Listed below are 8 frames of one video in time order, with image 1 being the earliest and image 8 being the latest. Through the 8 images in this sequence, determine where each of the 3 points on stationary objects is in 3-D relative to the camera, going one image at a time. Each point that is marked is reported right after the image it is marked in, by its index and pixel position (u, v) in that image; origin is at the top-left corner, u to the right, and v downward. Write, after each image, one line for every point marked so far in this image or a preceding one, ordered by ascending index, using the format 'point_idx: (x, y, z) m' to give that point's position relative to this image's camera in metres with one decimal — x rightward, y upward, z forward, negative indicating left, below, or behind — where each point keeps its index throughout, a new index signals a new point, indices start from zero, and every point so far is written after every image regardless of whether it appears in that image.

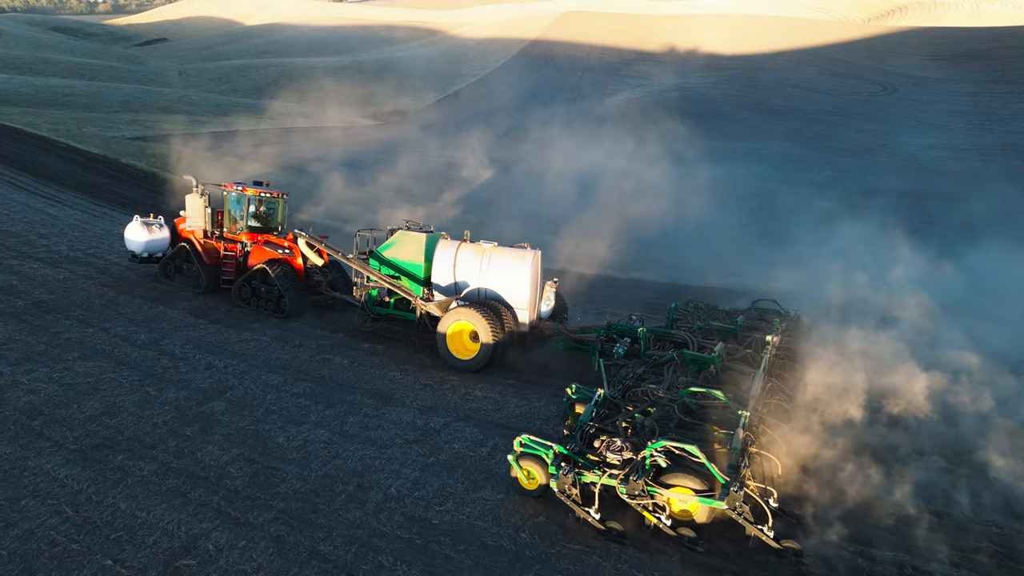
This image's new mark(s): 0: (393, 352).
0: (-1.2, -0.7, +9.7) m
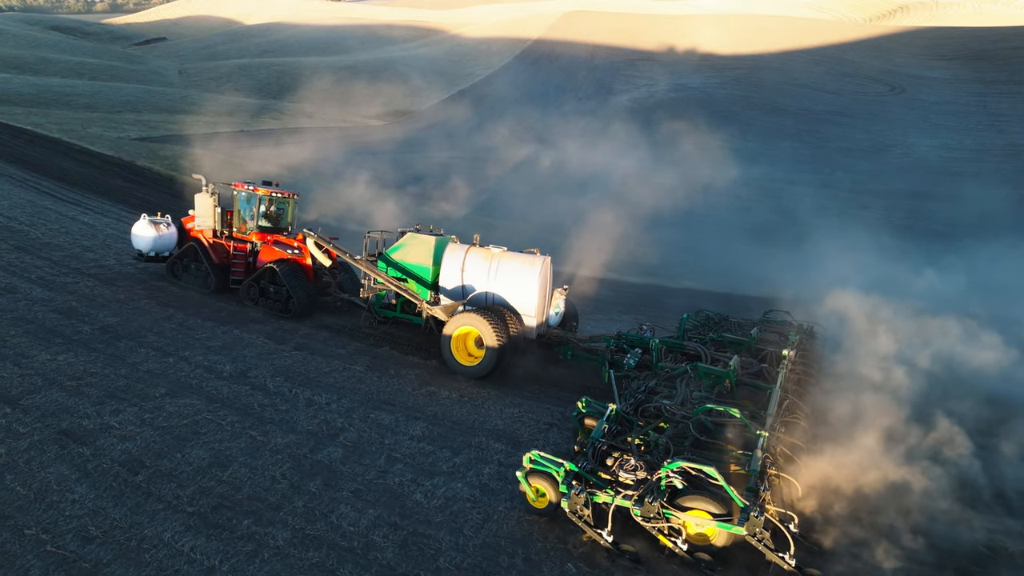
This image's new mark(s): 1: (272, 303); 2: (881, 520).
0: (-1.1, -0.8, +9.4) m
1: (-2.9, -0.2, +10.8) m
2: (+2.8, -1.8, +6.4) m
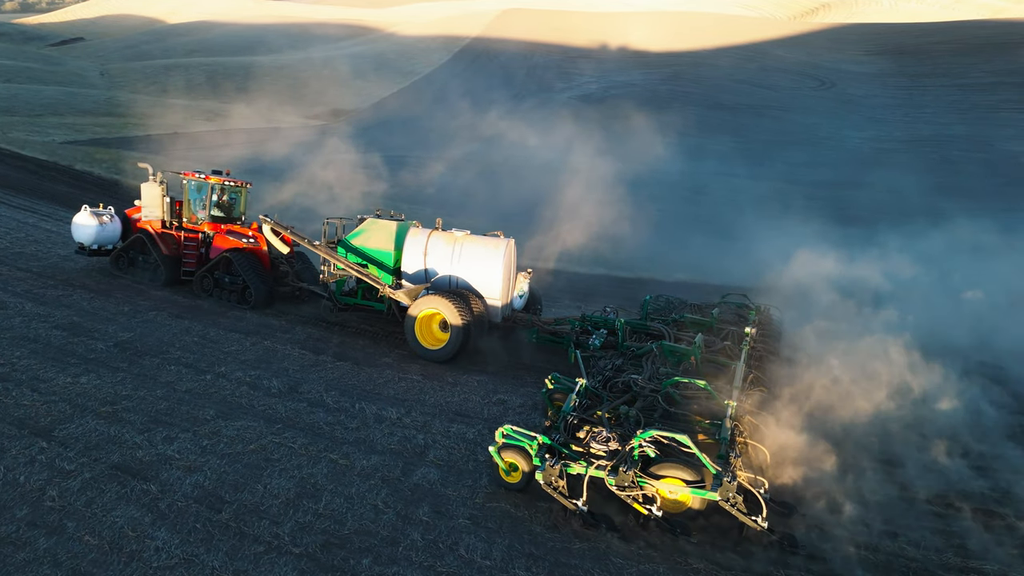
0: (-1.5, -0.7, +9.4) m
1: (-3.4, -0.1, +10.6) m
2: (+2.7, -1.5, +6.6) m
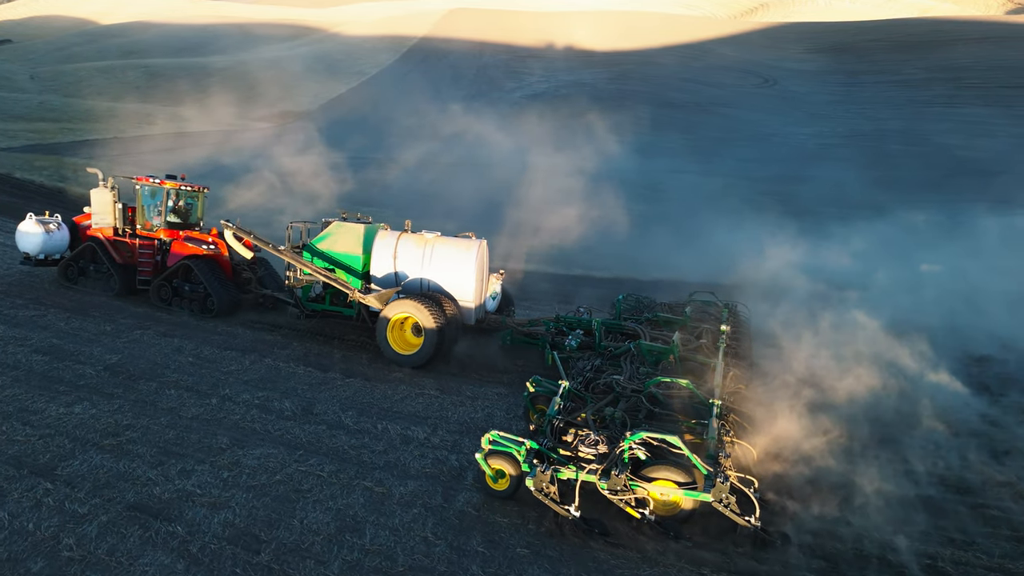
0: (-1.8, -0.7, +9.1) m
1: (-3.8, -0.2, +10.2) m
2: (+2.6, -1.5, +6.6) m
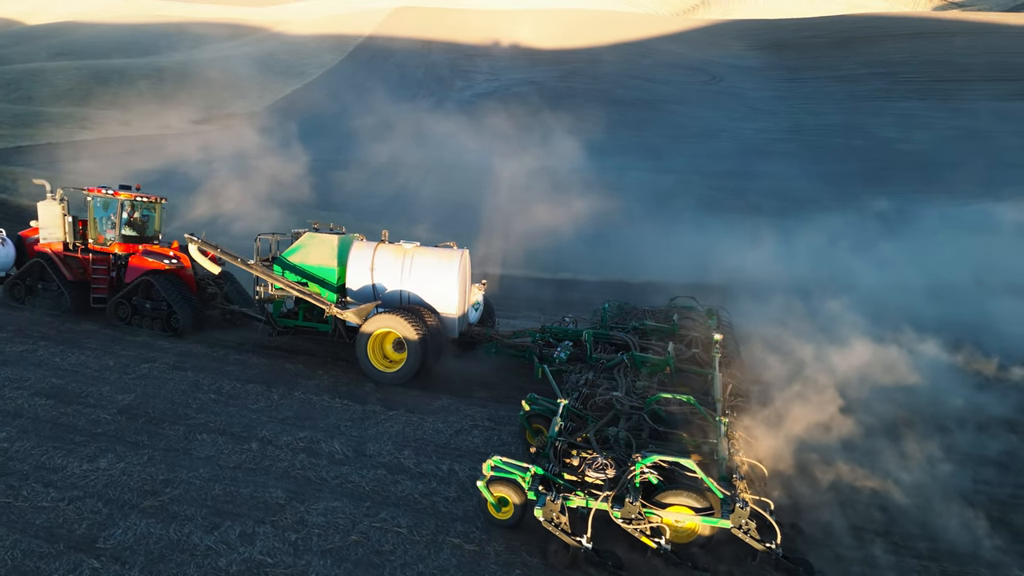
0: (-1.9, -0.9, +8.6) m
1: (-4.0, -0.4, +9.6) m
2: (+2.6, -1.5, +6.4) m
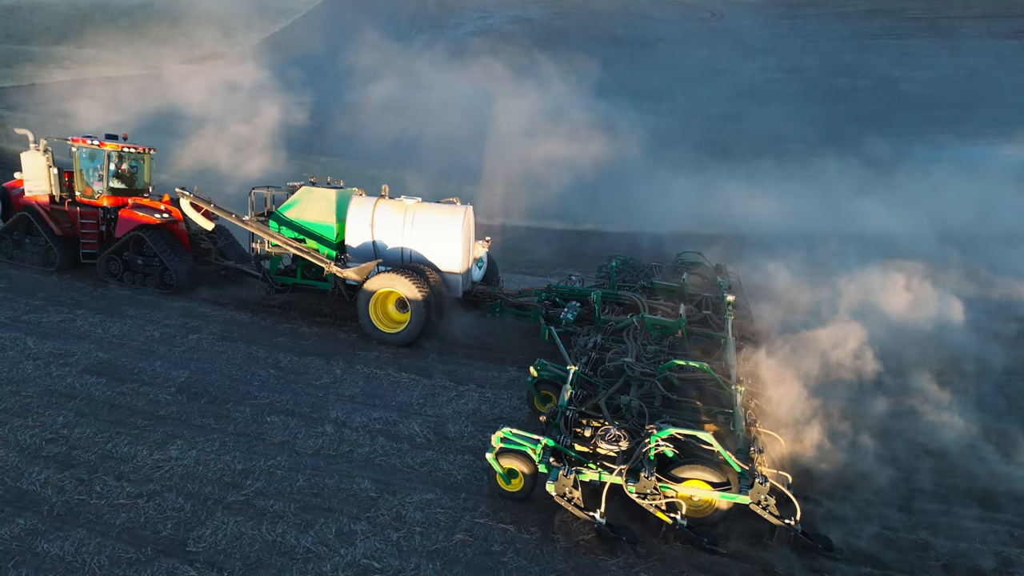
0: (-1.9, -0.4, +8.4) m
1: (-4.0, +0.1, +9.3) m
2: (+2.6, -1.3, +6.3) m
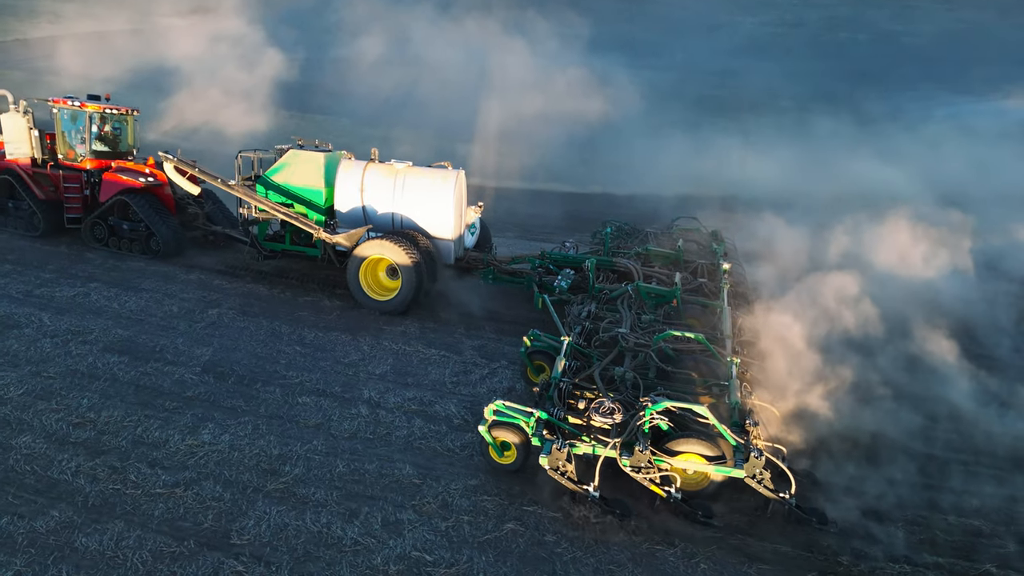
0: (-1.9, -0.1, +8.3) m
1: (-4.0, +0.5, +9.2) m
2: (+2.6, -1.1, +6.2) m
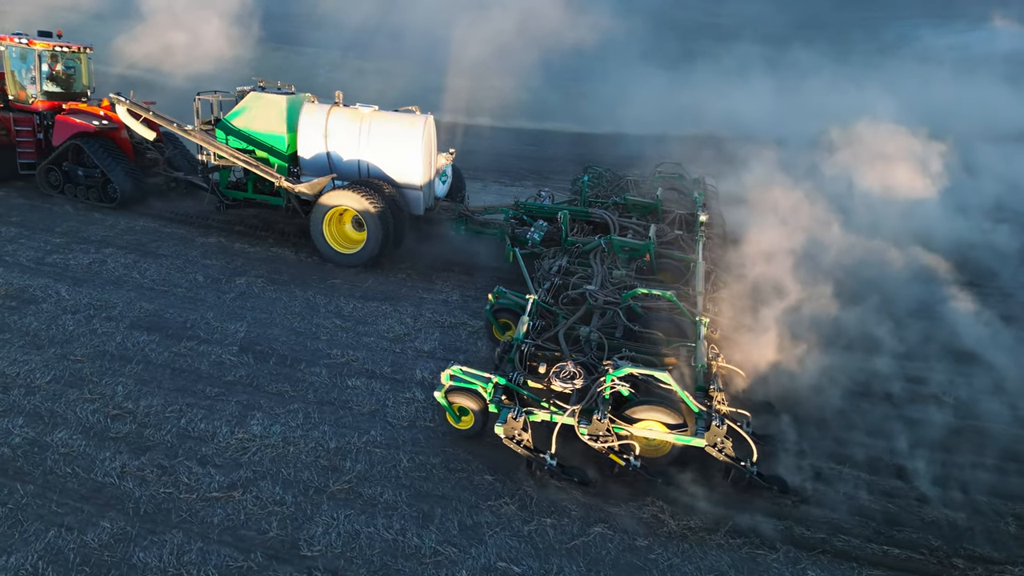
0: (-2.2, +0.3, +8.0) m
1: (-4.3, +1.0, +8.8) m
2: (+2.3, -0.8, +6.1) m
